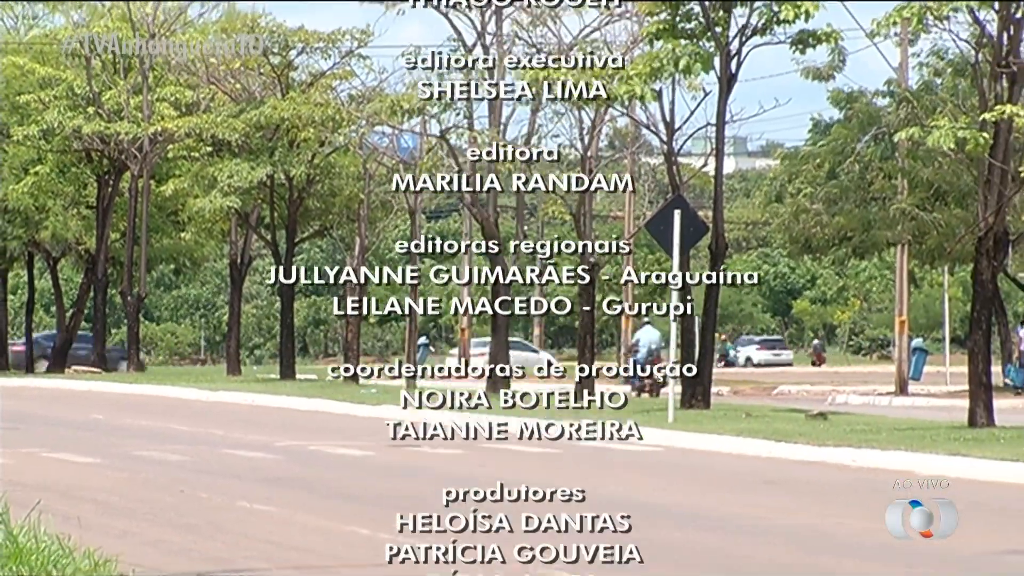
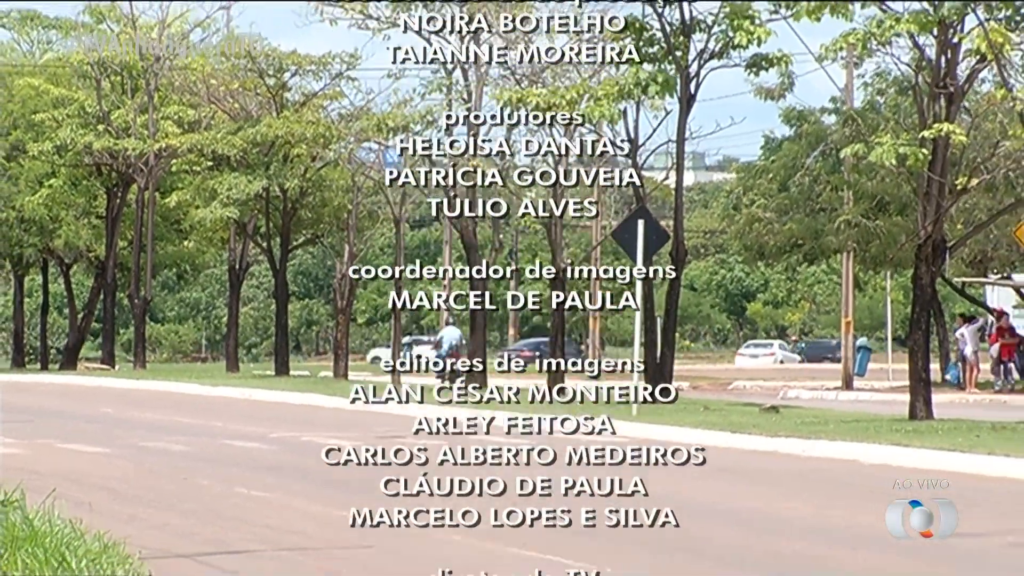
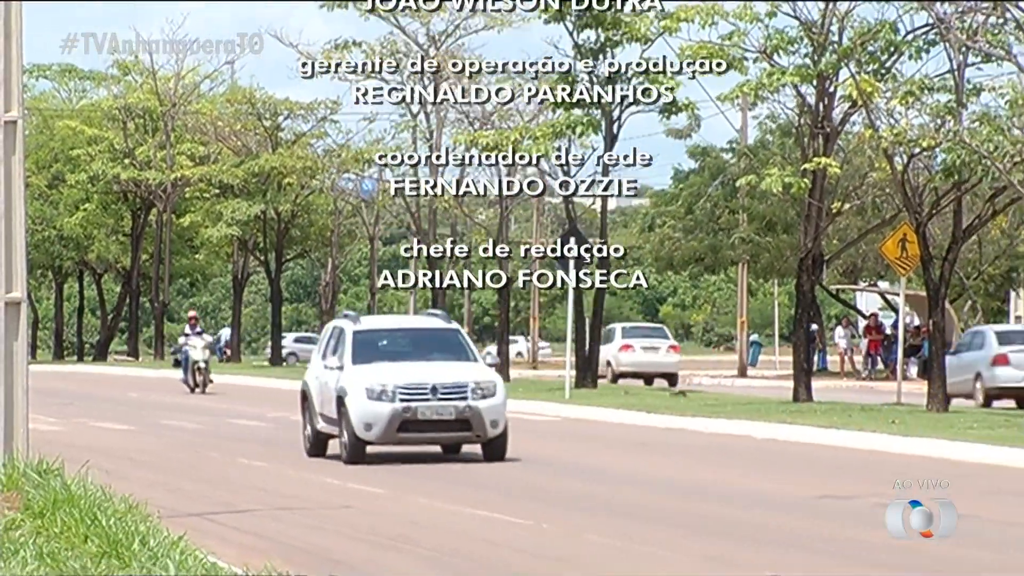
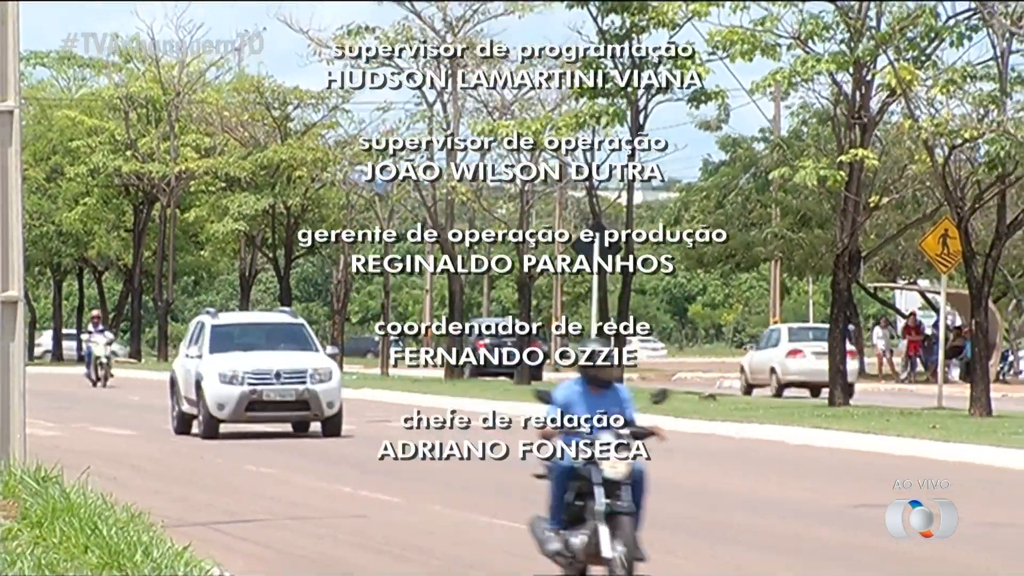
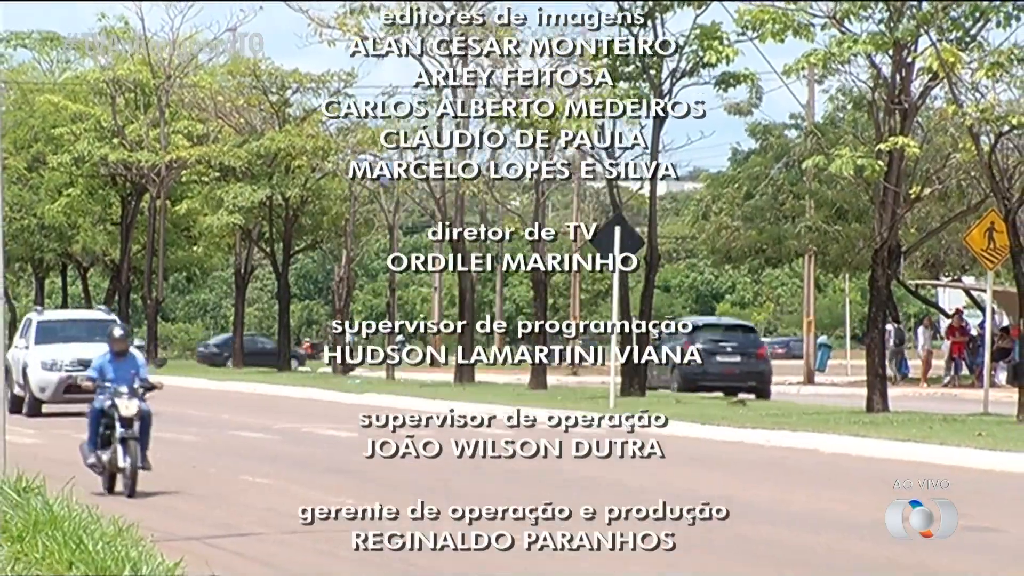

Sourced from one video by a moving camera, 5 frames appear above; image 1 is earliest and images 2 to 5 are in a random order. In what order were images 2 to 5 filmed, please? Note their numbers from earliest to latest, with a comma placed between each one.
2, 5, 4, 3
